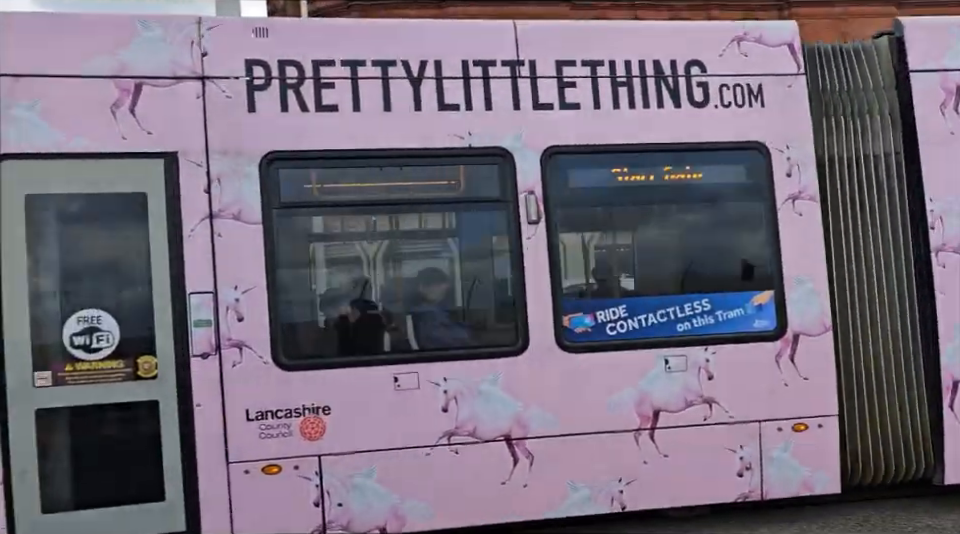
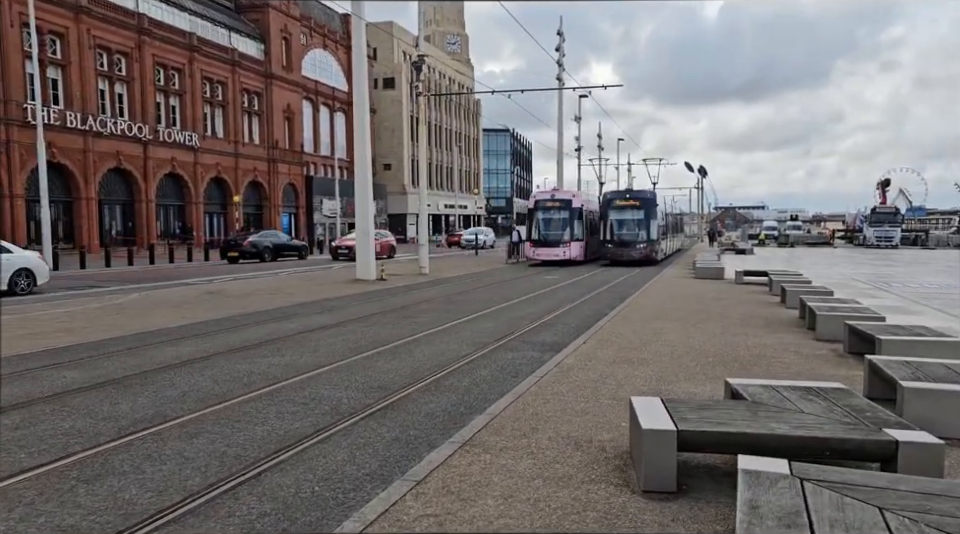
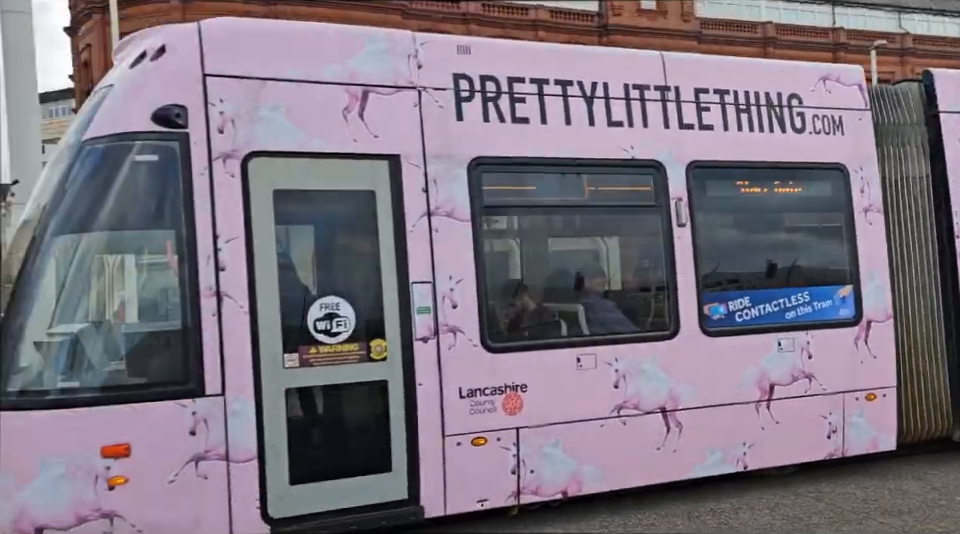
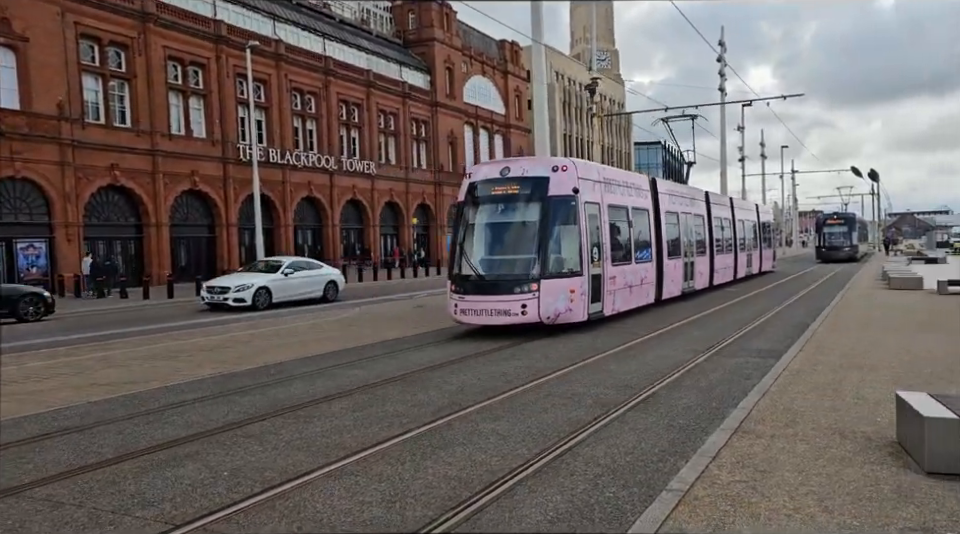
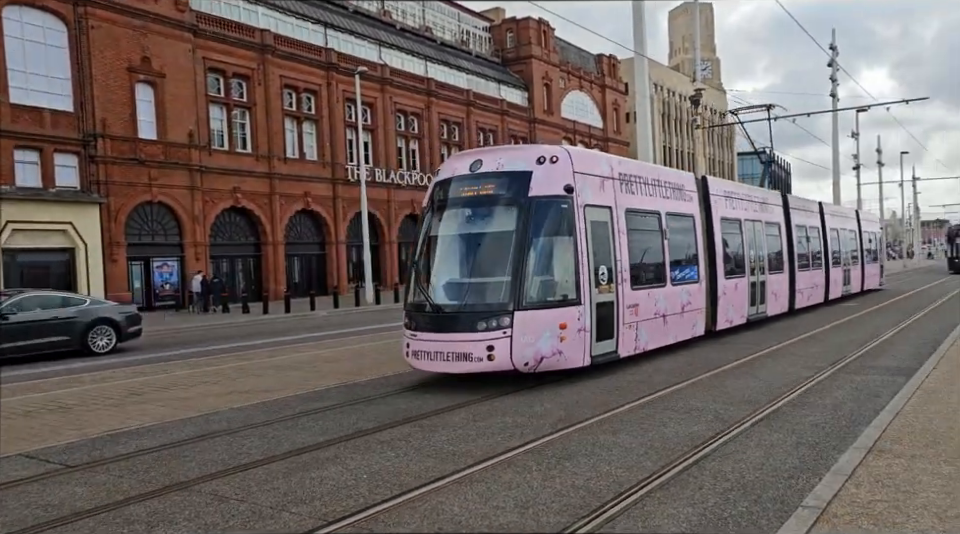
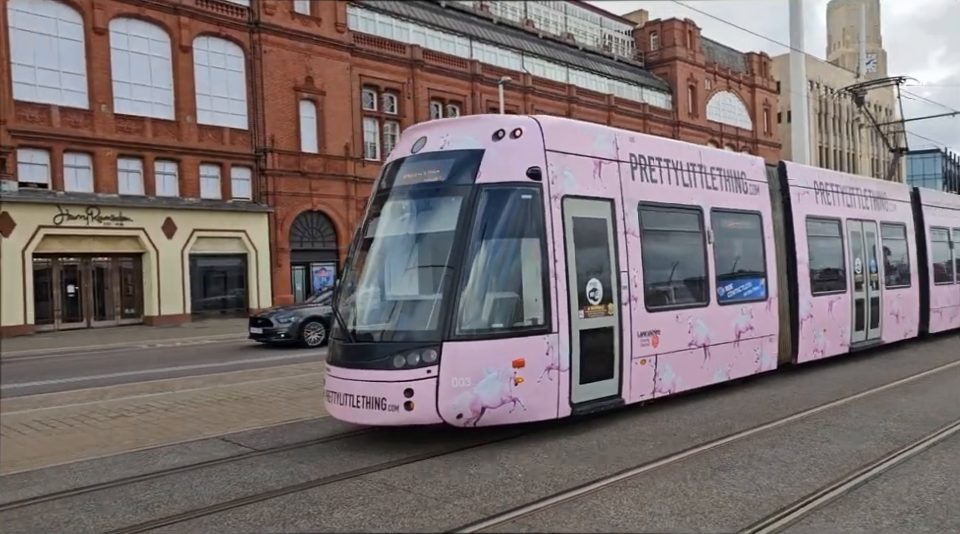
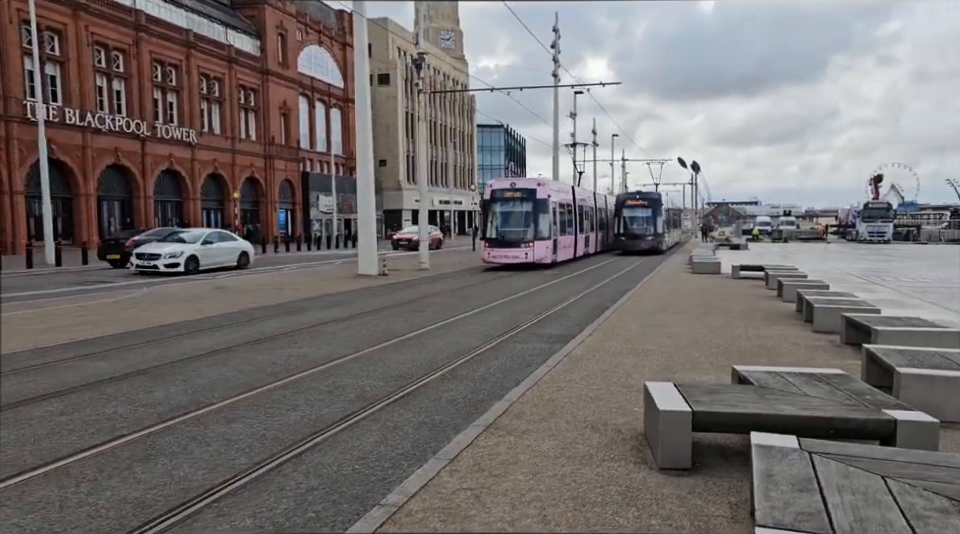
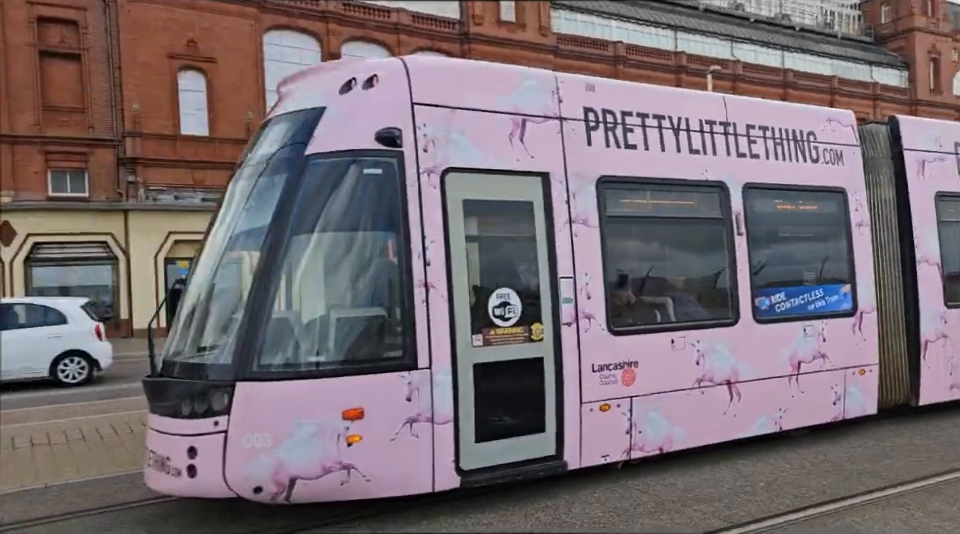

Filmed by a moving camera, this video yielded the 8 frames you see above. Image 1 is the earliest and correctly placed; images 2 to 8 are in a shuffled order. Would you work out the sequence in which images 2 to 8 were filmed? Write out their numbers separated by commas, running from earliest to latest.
3, 8, 6, 5, 4, 7, 2
